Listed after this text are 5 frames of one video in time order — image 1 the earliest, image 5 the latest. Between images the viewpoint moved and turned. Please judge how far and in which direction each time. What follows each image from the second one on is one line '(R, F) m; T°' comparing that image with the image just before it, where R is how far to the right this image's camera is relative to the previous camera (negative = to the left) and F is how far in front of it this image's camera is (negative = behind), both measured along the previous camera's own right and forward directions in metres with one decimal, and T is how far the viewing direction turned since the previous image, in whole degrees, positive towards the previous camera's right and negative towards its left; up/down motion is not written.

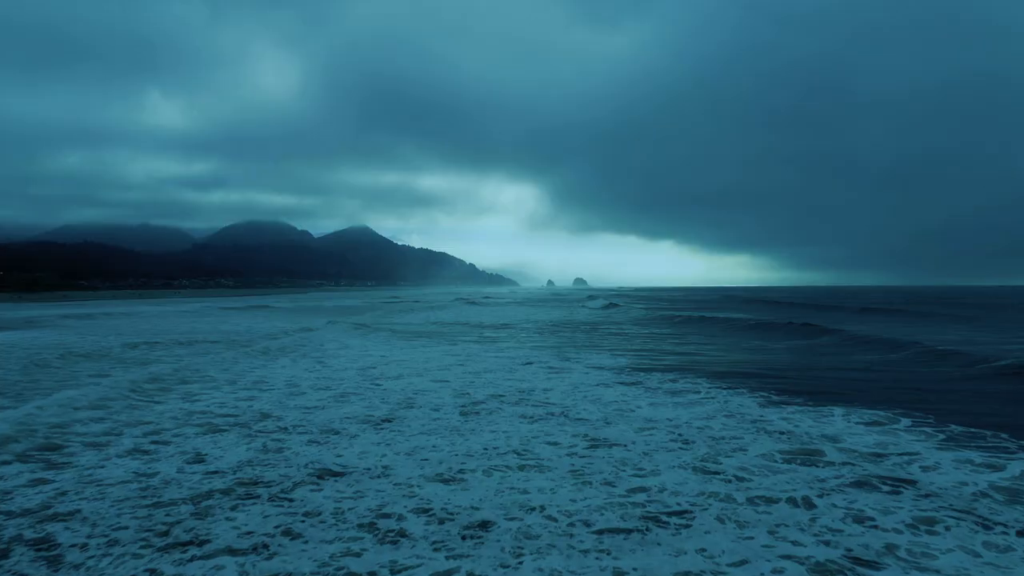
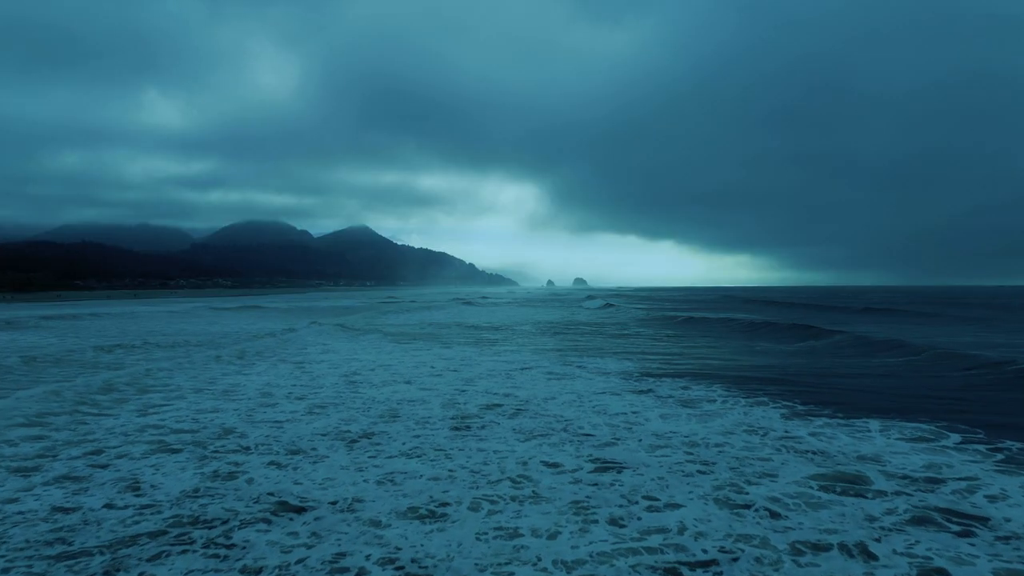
(+0.1, +1.0) m; 0°
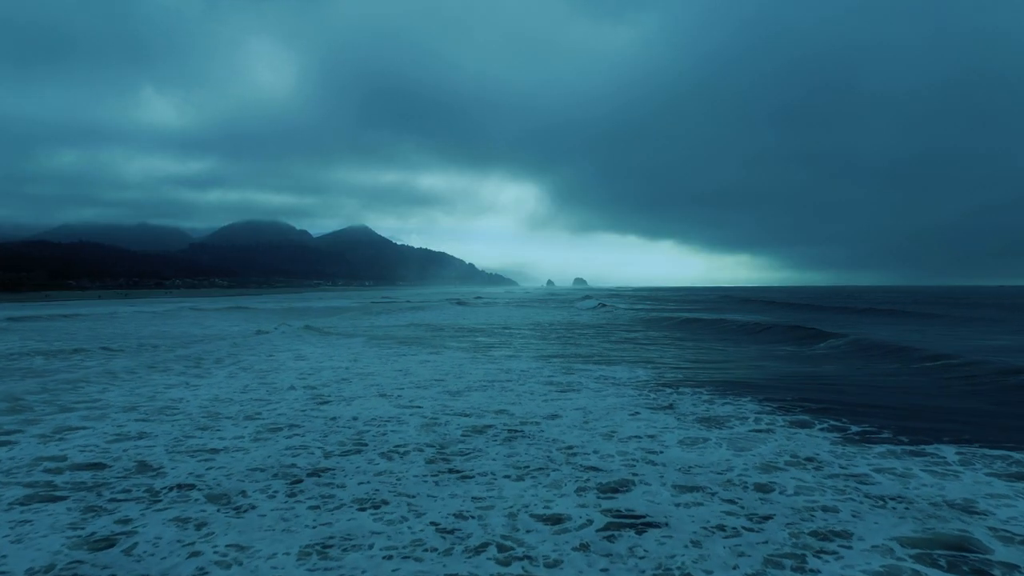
(+0.1, +1.6) m; 0°
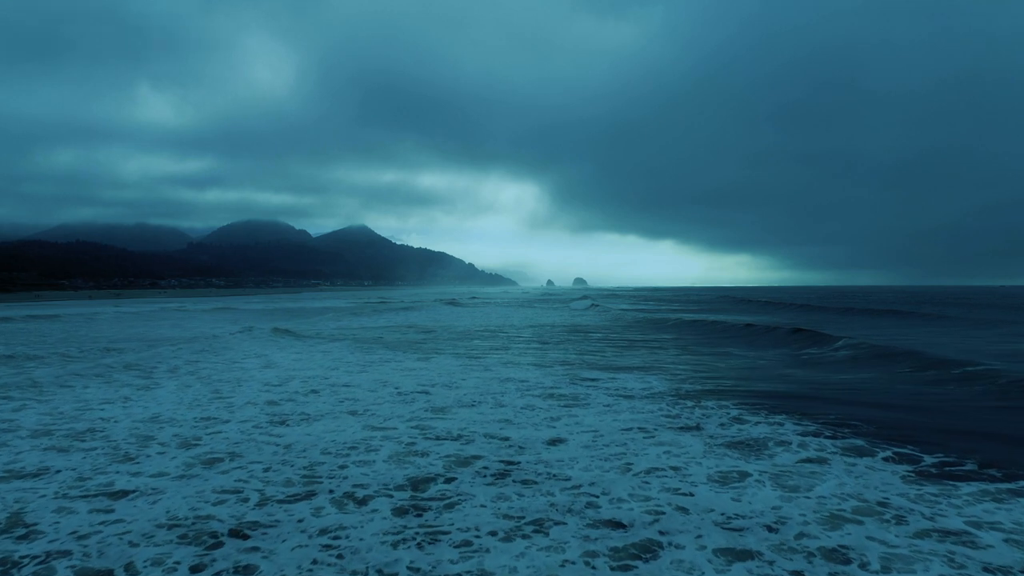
(+0.1, +1.5) m; 0°
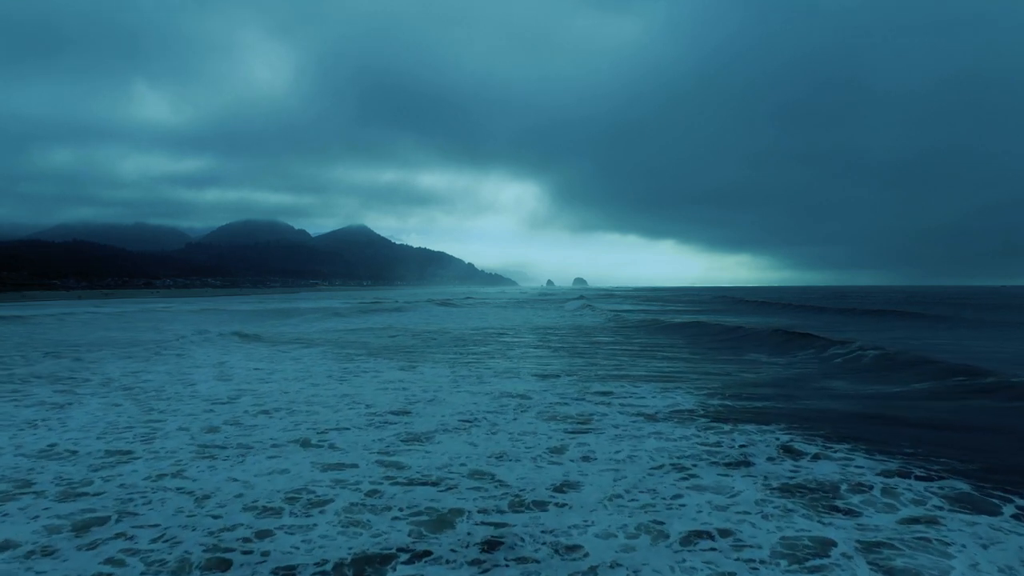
(0.0, +1.7) m; 0°
